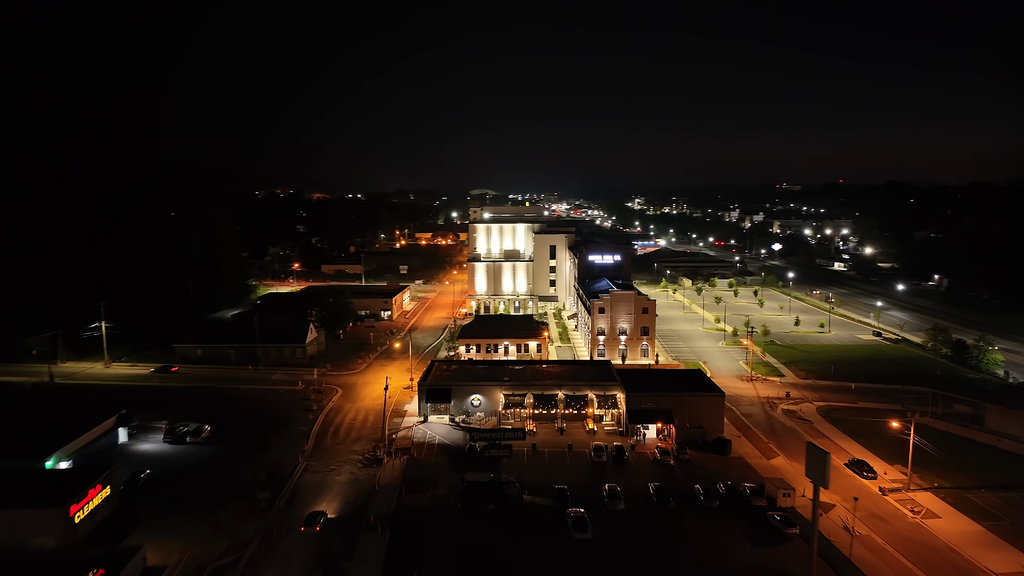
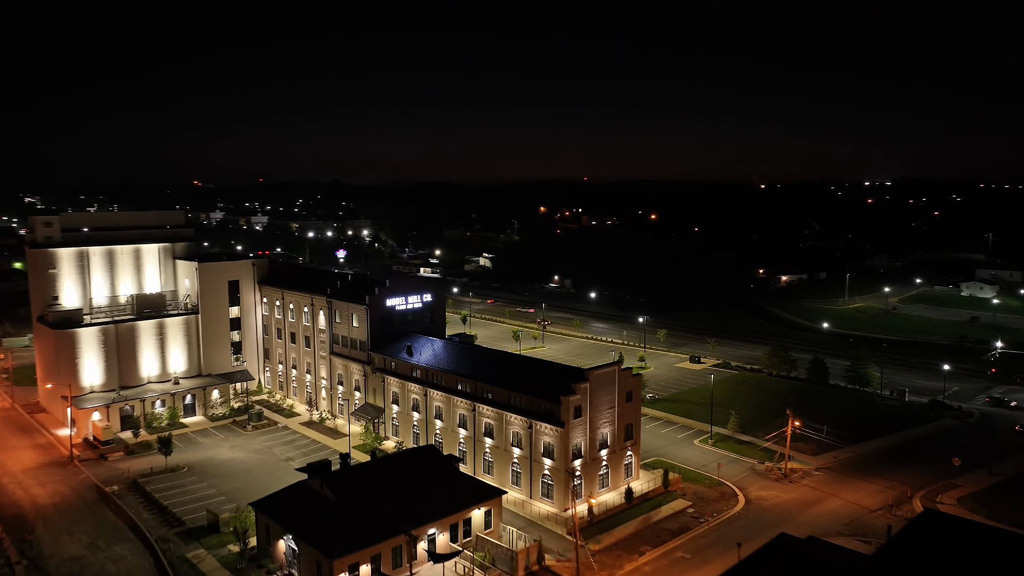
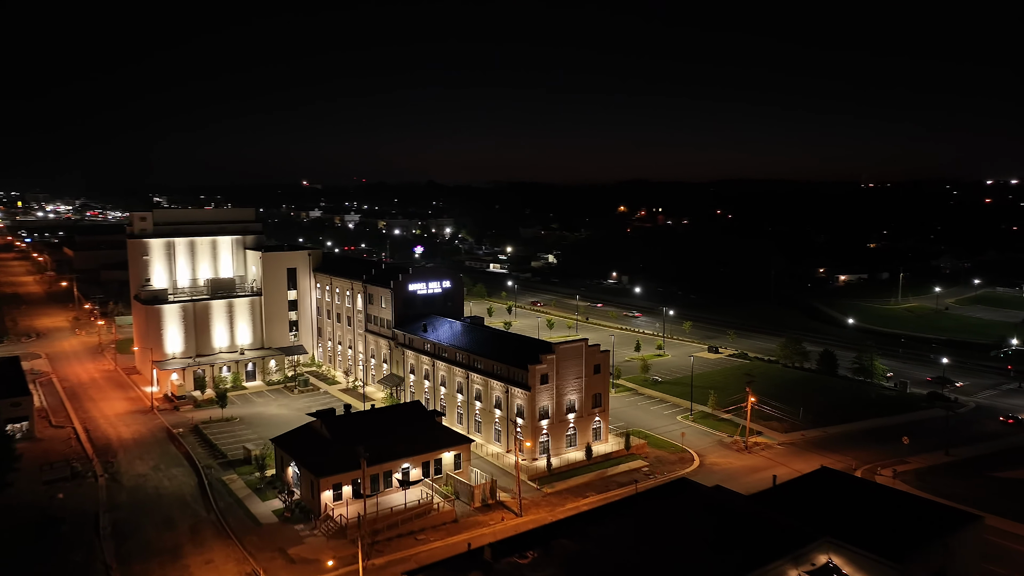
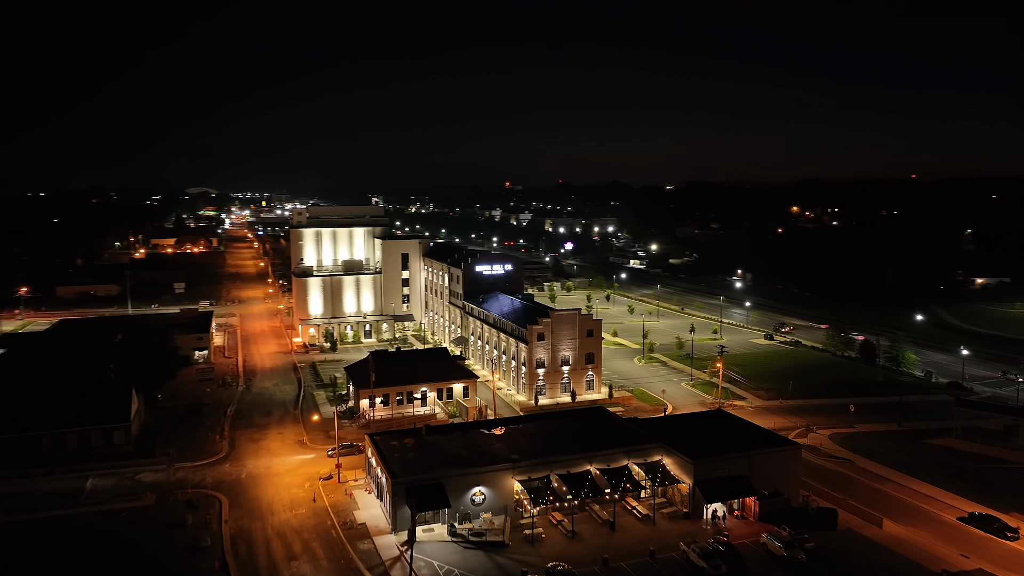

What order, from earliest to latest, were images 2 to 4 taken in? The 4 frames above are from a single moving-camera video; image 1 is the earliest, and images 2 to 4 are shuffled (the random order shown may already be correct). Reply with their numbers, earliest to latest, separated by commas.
4, 3, 2
